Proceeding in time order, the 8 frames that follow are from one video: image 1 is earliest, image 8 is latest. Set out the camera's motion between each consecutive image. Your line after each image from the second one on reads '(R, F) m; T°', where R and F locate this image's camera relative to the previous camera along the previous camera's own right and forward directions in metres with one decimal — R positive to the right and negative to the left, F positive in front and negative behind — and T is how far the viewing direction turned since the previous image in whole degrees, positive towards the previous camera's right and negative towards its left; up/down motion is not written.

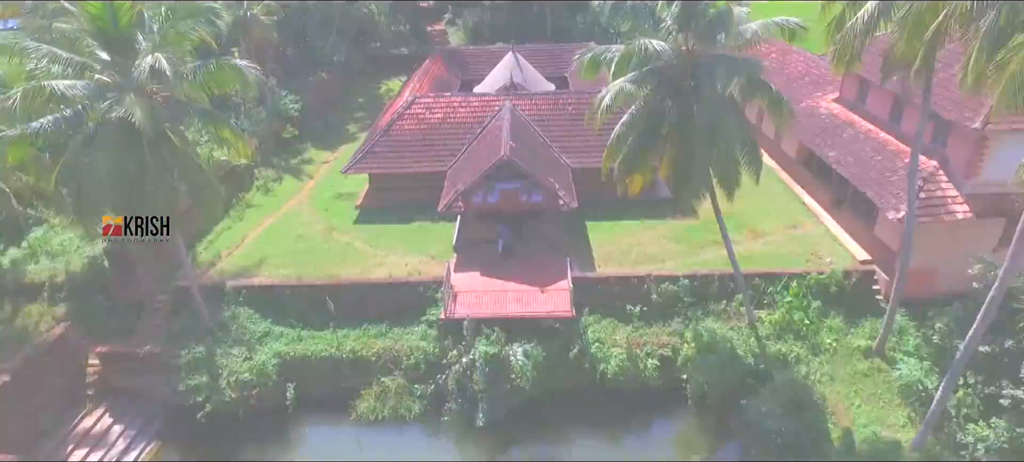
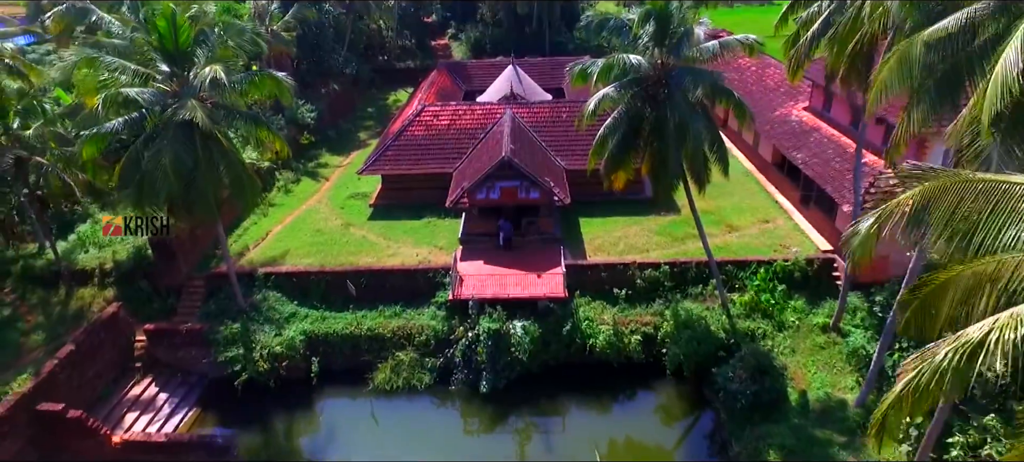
(0.0, -2.2) m; 0°
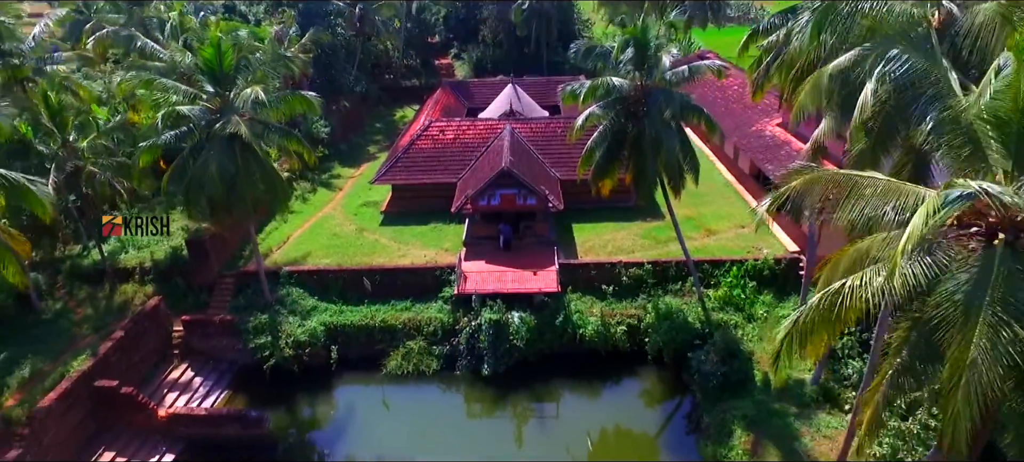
(0.0, -2.3) m; 0°
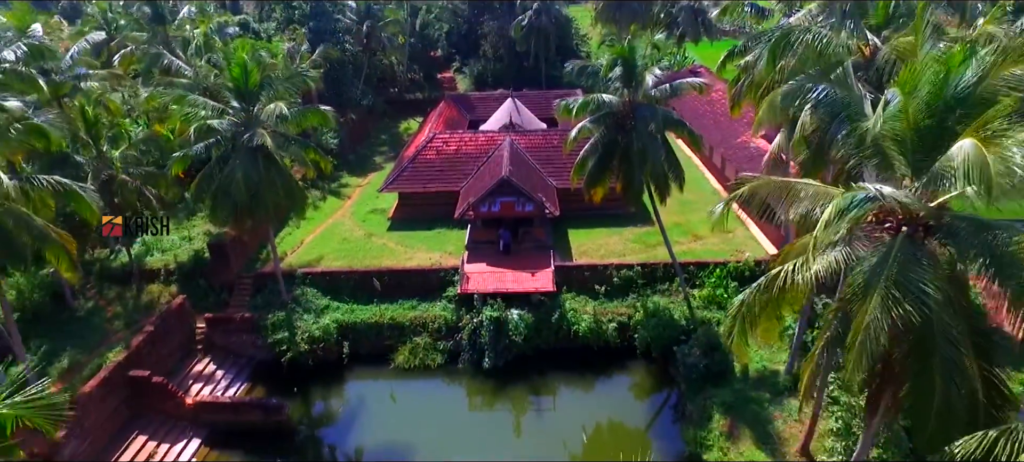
(0.0, -1.7) m; 0°
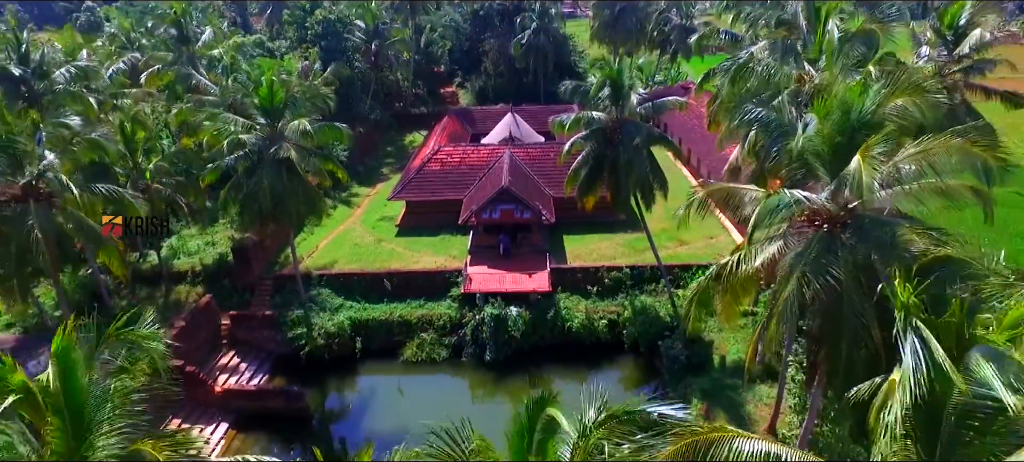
(0.0, -2.1) m; 0°
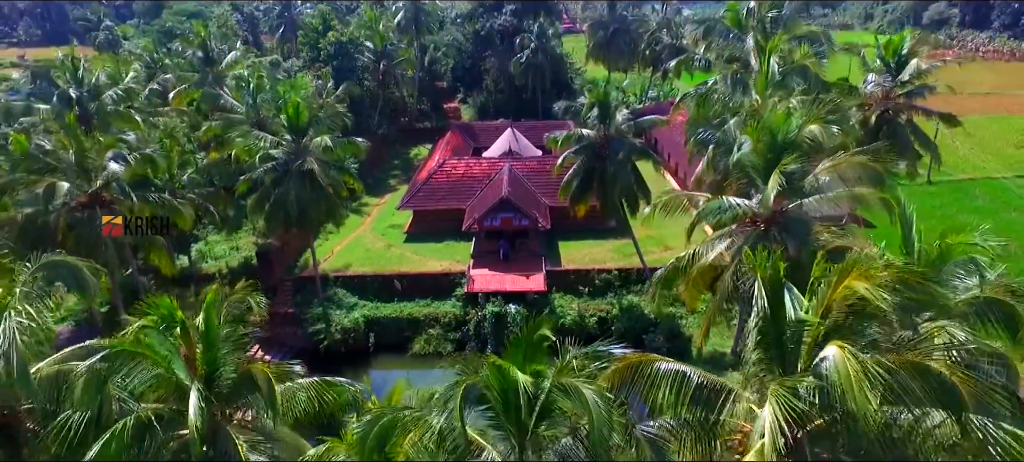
(+0.1, -2.6) m; 0°
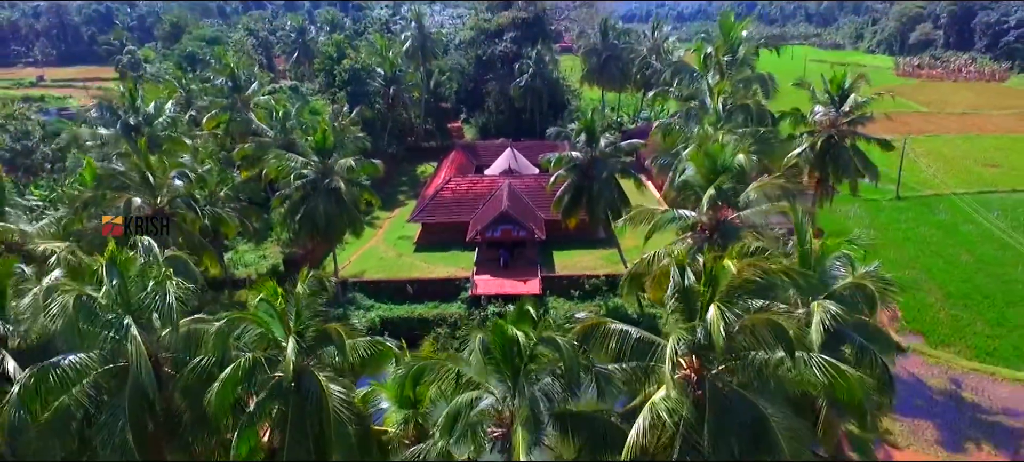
(+0.1, -3.6) m; 0°
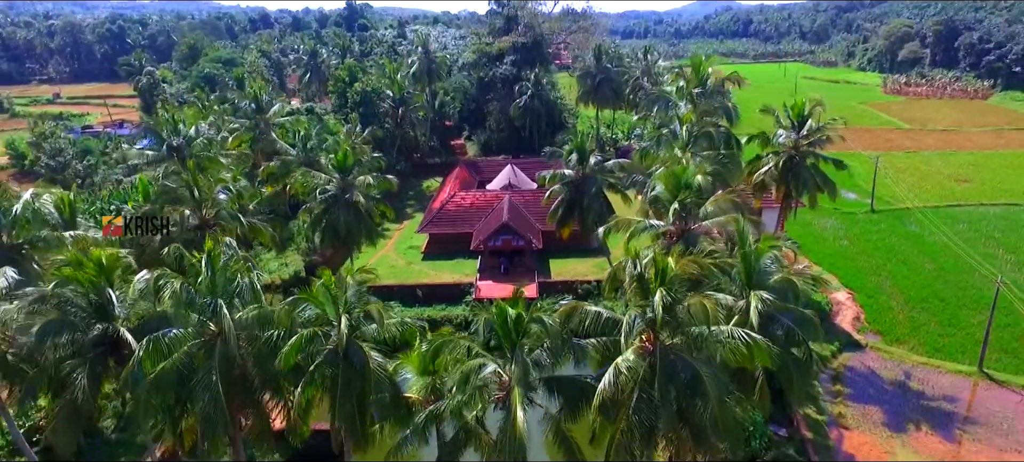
(+0.1, -3.4) m; 0°
